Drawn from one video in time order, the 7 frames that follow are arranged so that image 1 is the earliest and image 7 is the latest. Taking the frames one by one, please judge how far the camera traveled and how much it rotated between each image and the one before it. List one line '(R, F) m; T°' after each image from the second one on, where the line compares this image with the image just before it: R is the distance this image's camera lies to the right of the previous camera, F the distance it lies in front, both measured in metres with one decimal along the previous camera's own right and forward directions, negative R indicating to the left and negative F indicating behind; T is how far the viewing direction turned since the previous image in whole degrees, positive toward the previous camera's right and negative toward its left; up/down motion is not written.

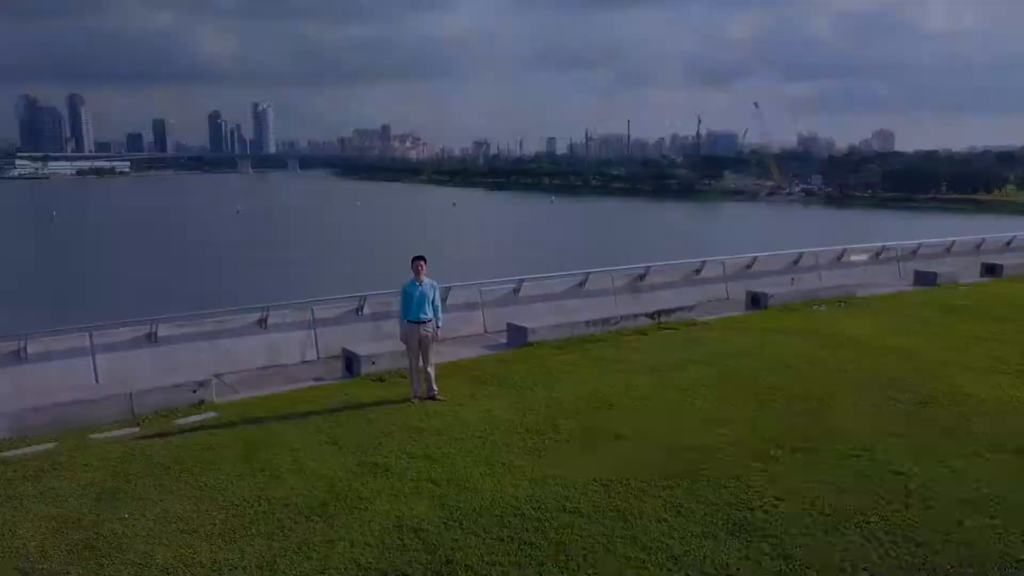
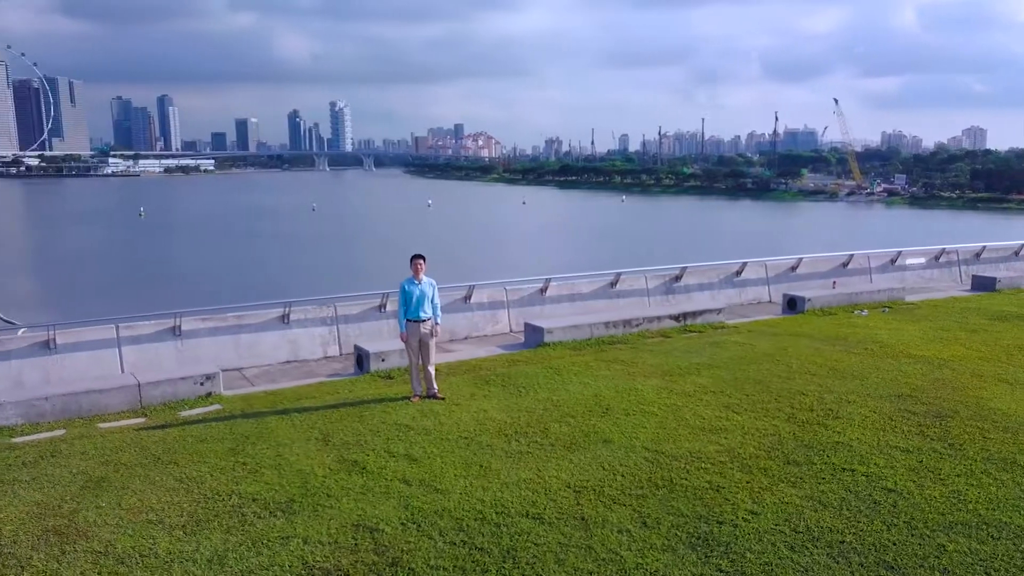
(+0.6, +0.1) m; -5°
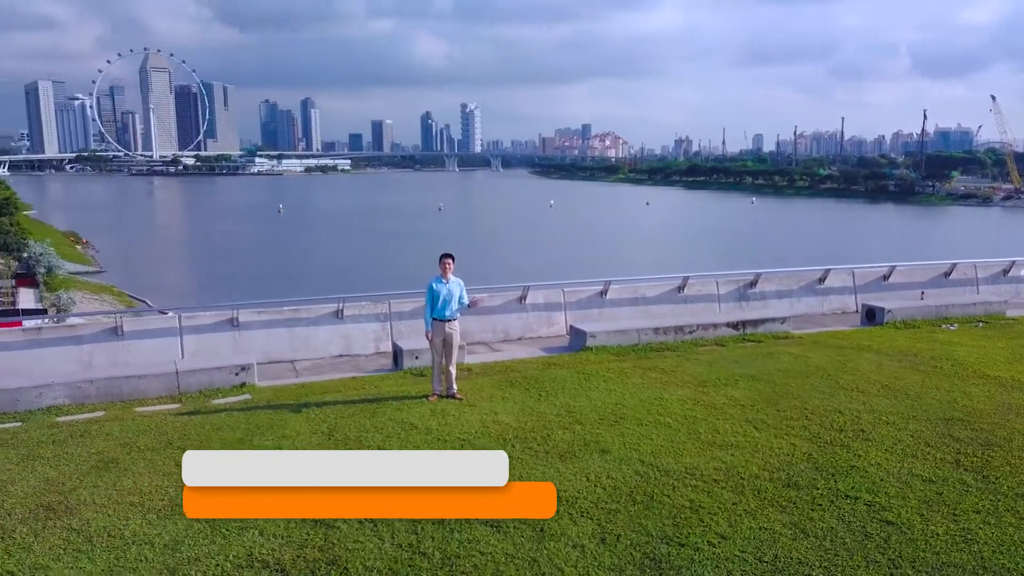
(+0.9, +0.2) m; -9°
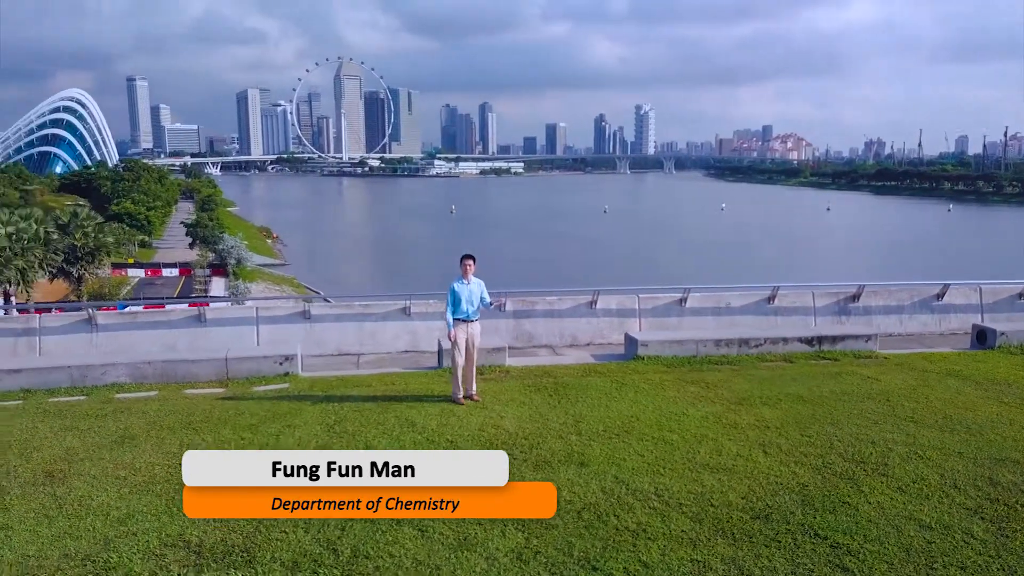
(+1.2, +0.2) m; -12°
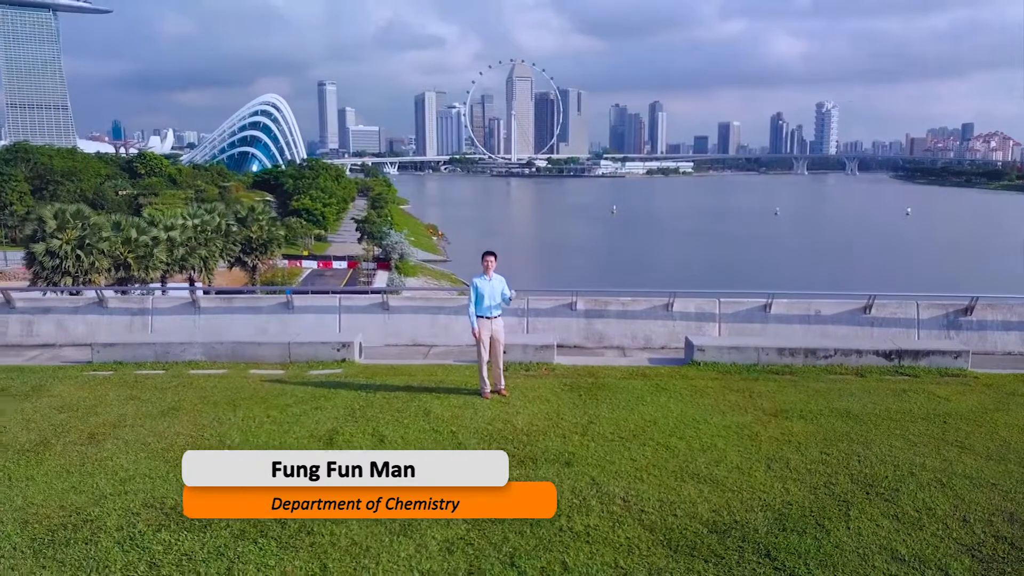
(+1.1, +0.1) m; -12°
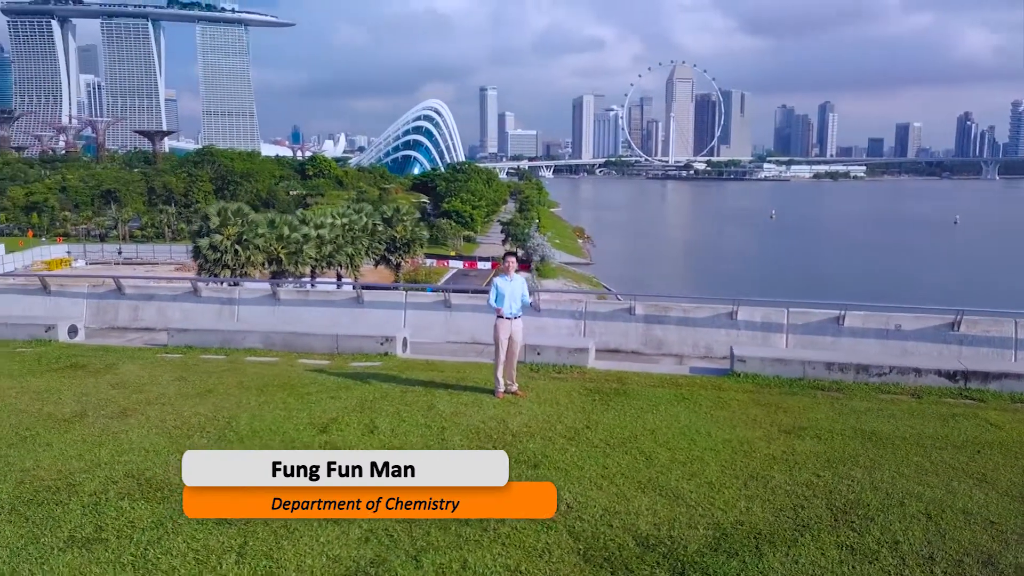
(+1.1, +0.1) m; -11°
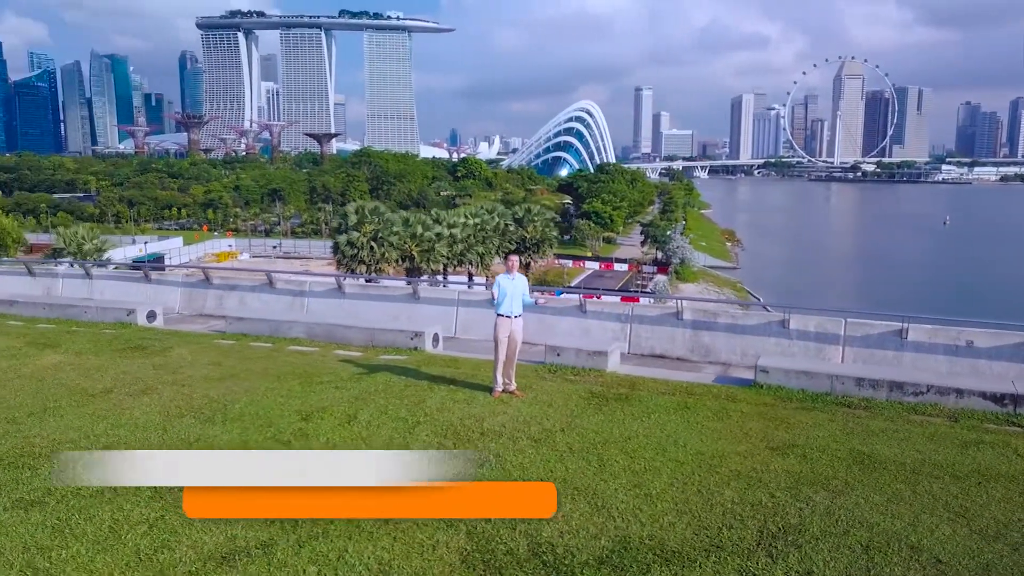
(+1.2, +0.1) m; -11°
